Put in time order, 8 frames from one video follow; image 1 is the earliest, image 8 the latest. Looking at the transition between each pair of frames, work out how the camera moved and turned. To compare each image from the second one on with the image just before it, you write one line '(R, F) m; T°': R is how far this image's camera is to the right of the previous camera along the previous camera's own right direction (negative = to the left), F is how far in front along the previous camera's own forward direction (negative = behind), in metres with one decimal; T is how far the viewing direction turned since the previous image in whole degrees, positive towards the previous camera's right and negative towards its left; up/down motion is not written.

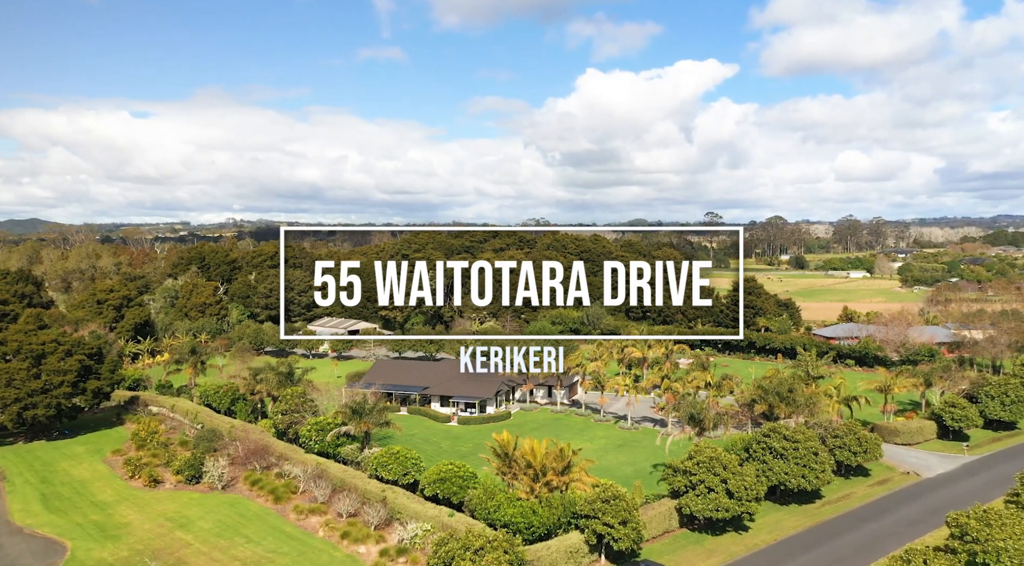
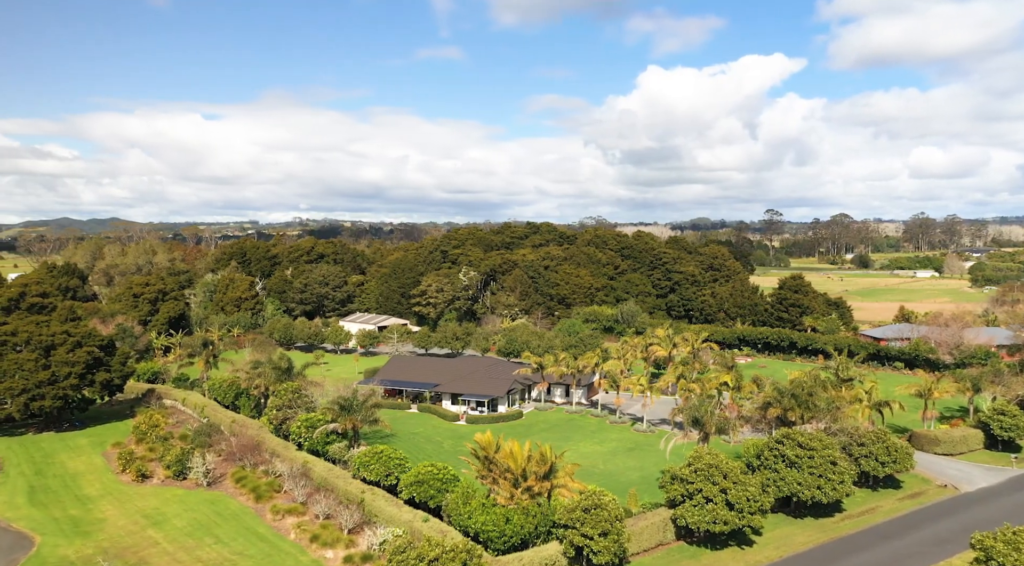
(+3.2, +2.4) m; -4°
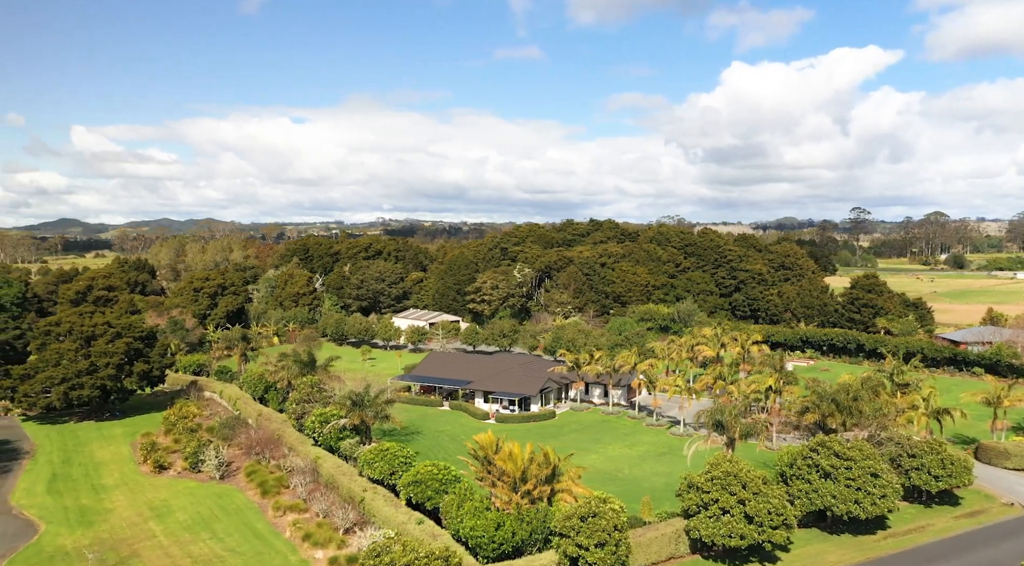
(+3.0, +2.0) m; -6°
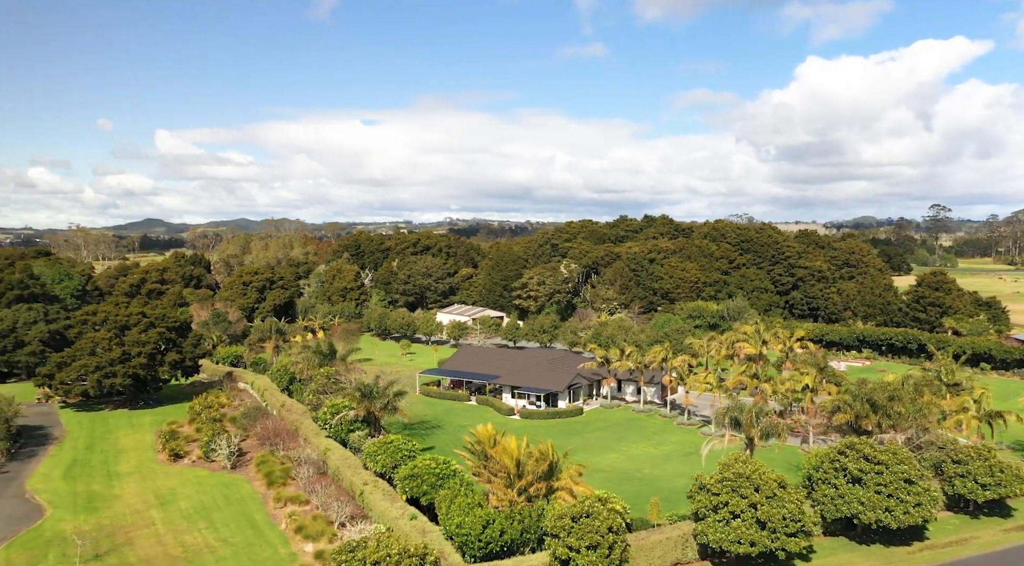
(+2.5, +1.6) m; -5°
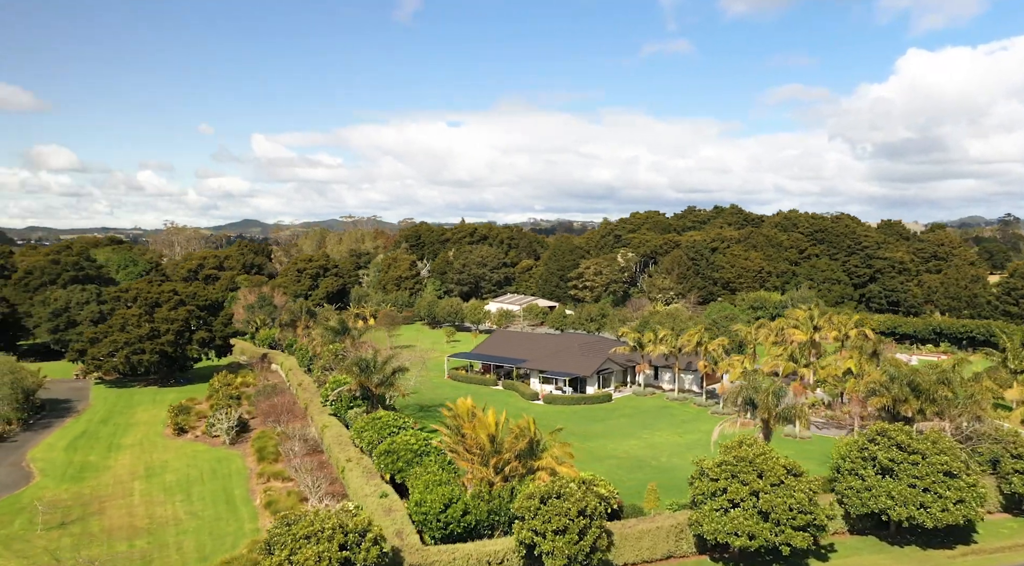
(+3.6, +2.8) m; -6°
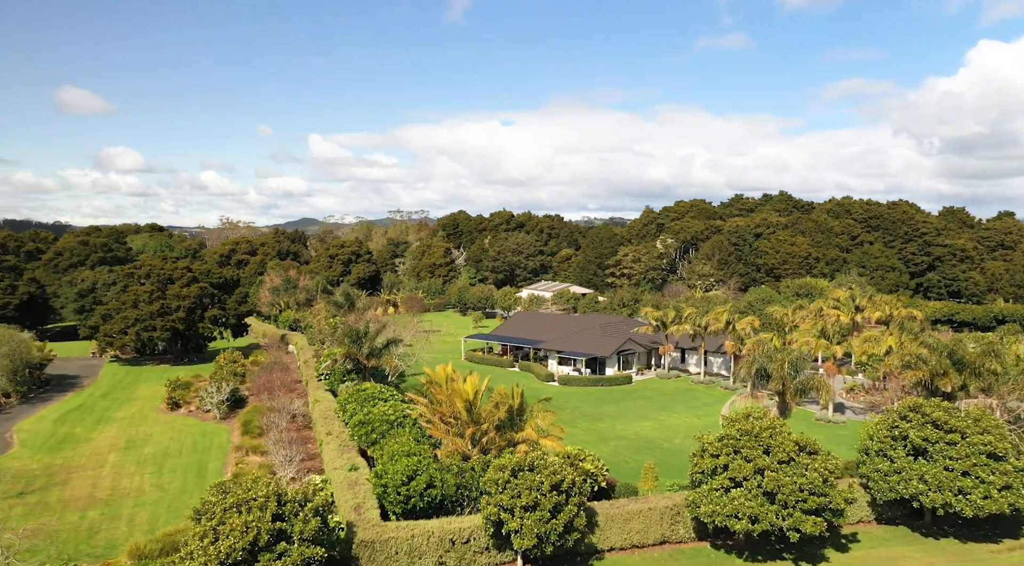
(+2.3, +2.7) m; -4°
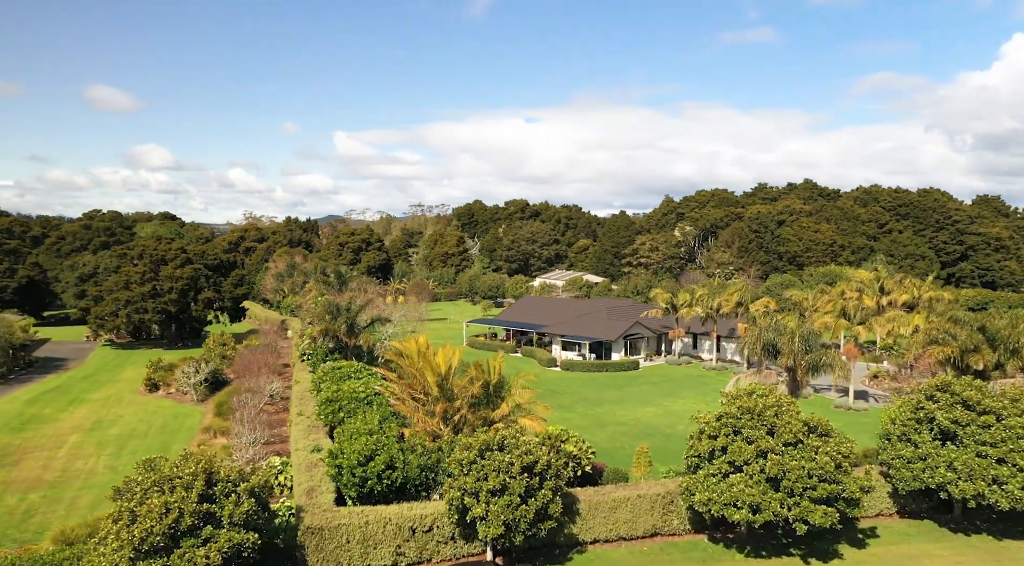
(+1.4, +2.5) m; -2°
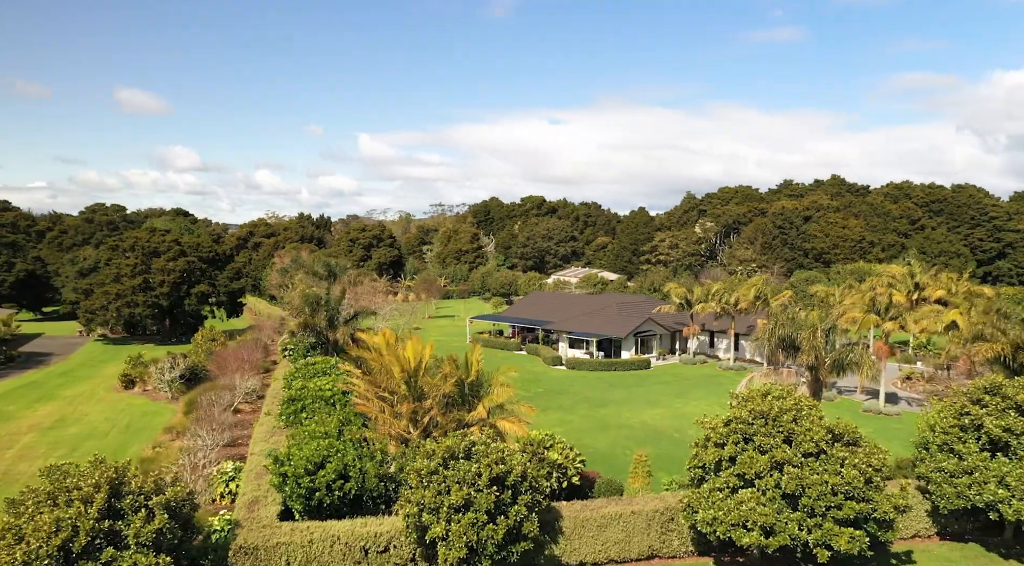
(+1.1, +2.8) m; -2°
